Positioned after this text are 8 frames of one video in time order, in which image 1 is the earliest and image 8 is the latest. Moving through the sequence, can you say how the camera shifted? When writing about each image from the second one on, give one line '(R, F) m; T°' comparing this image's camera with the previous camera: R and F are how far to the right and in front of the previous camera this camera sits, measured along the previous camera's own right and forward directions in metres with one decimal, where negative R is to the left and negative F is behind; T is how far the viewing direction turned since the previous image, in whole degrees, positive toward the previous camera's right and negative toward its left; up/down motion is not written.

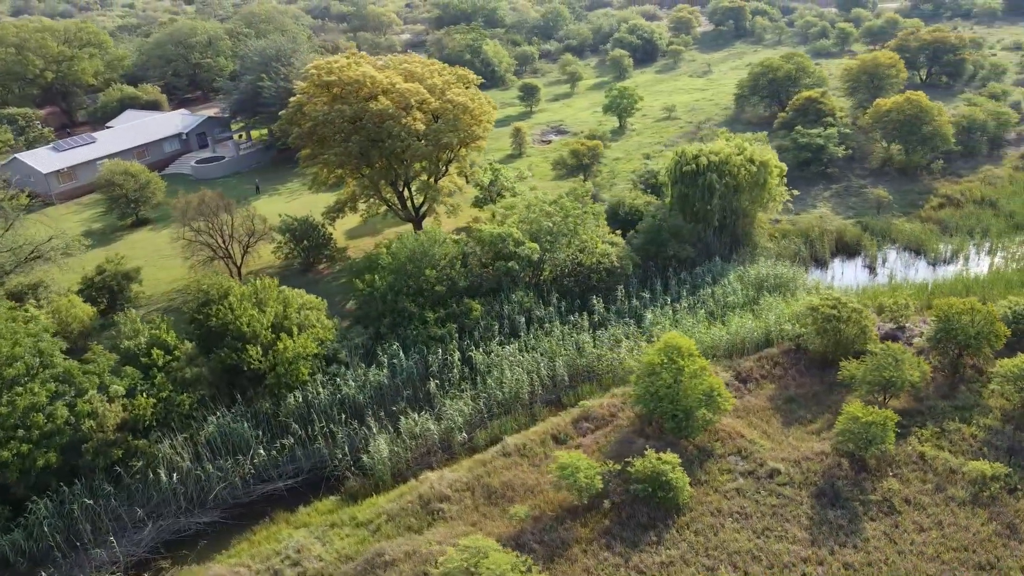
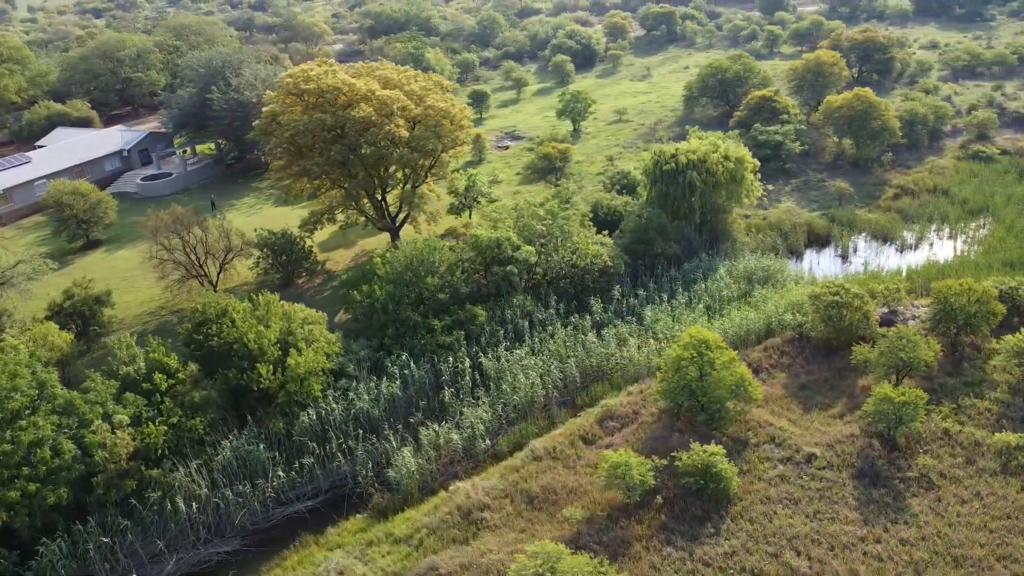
(-2.0, +0.3) m; +6°
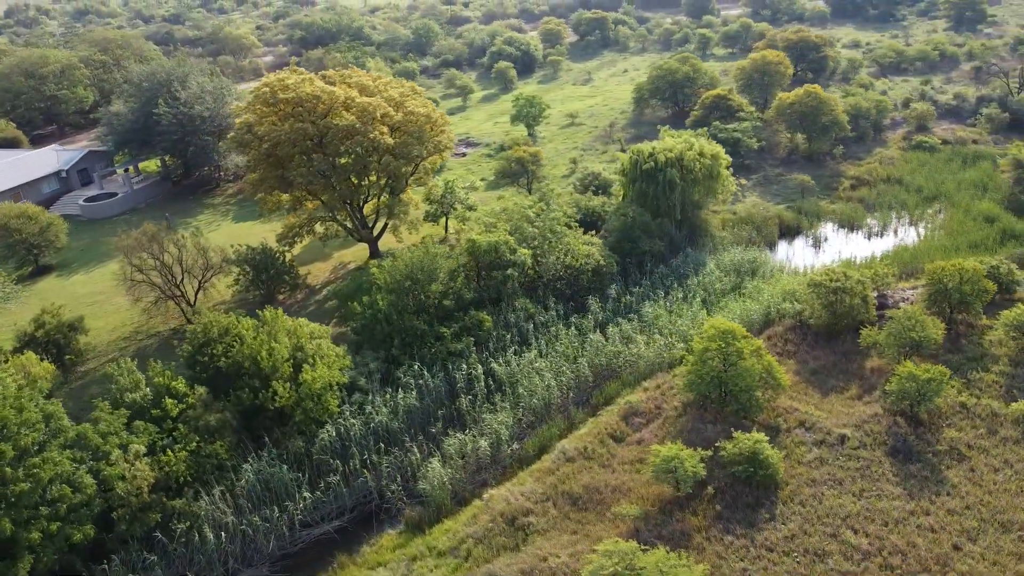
(-2.0, +0.3) m; +6°
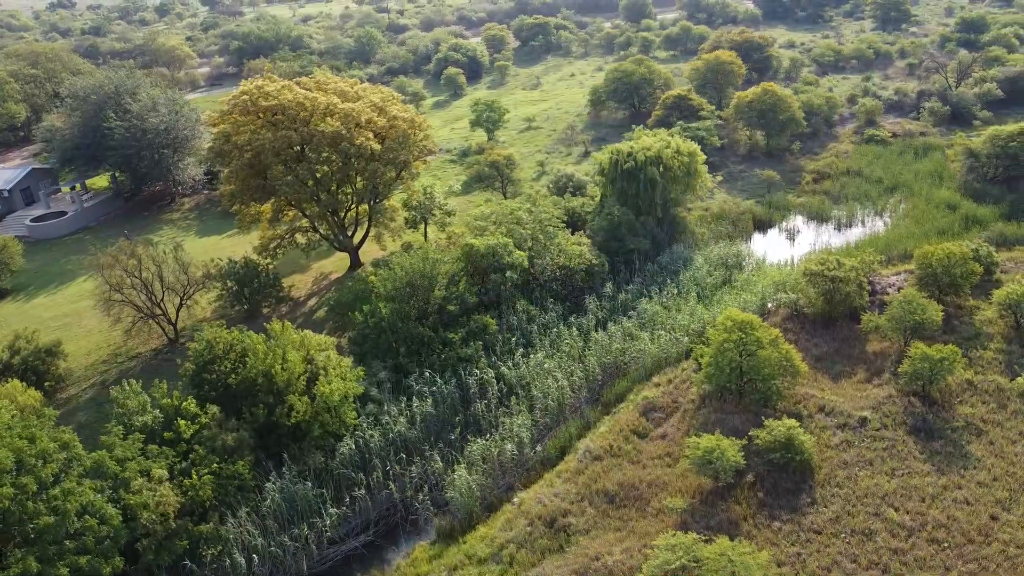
(-1.7, +0.2) m; +5°
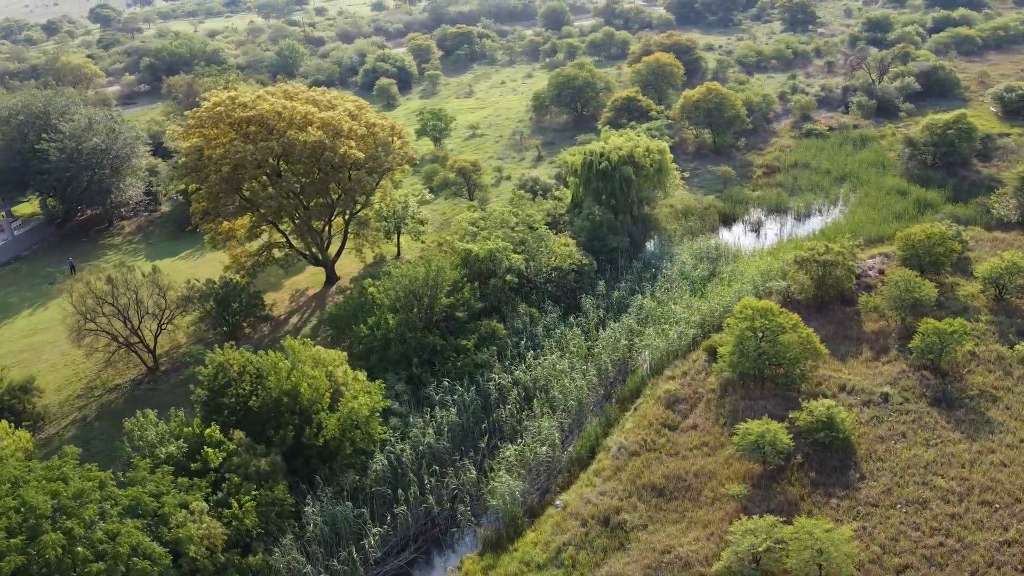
(-2.3, +0.3) m; +7°
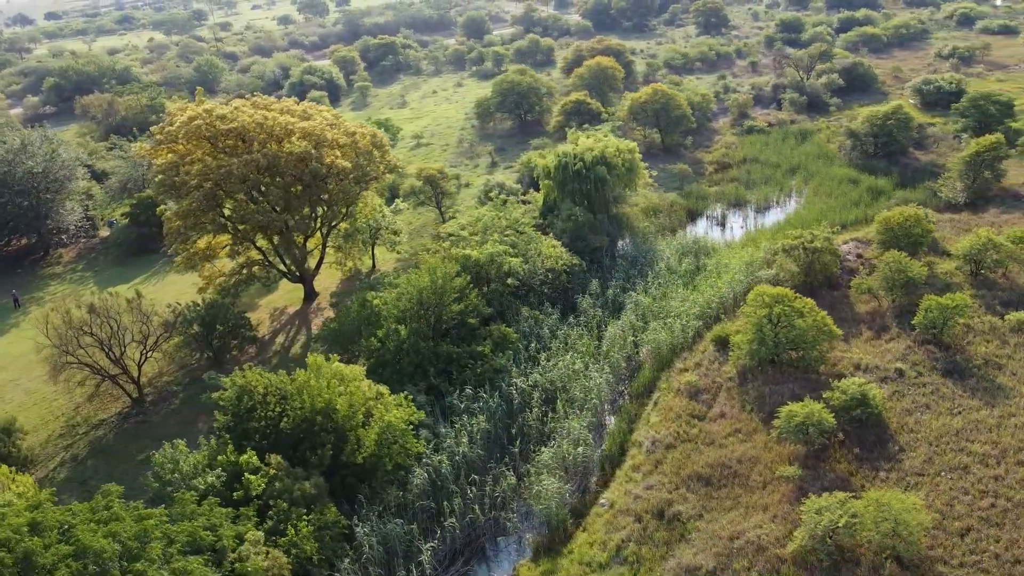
(-2.3, +0.3) m; +7°
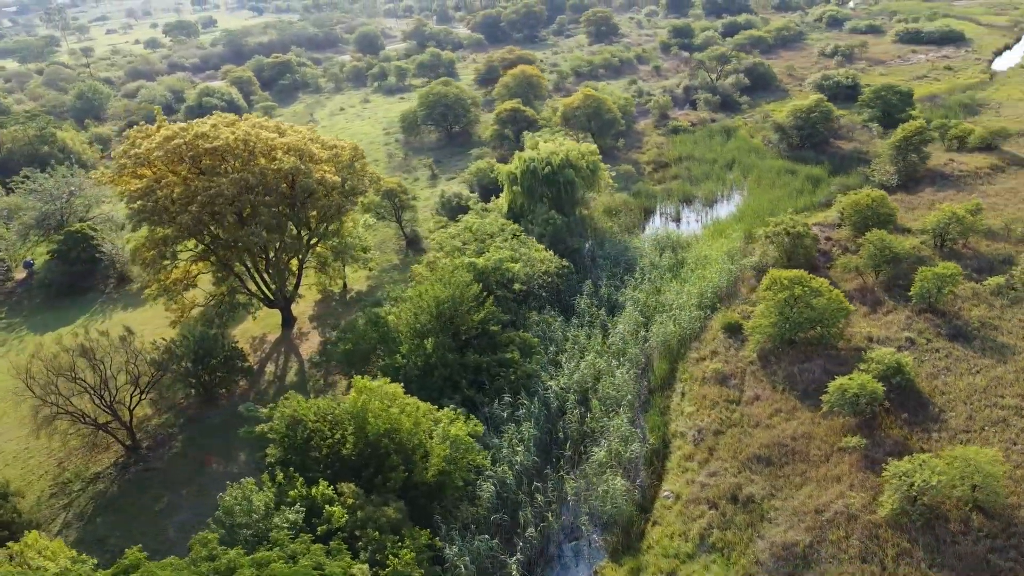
(-3.2, +0.5) m; +9°
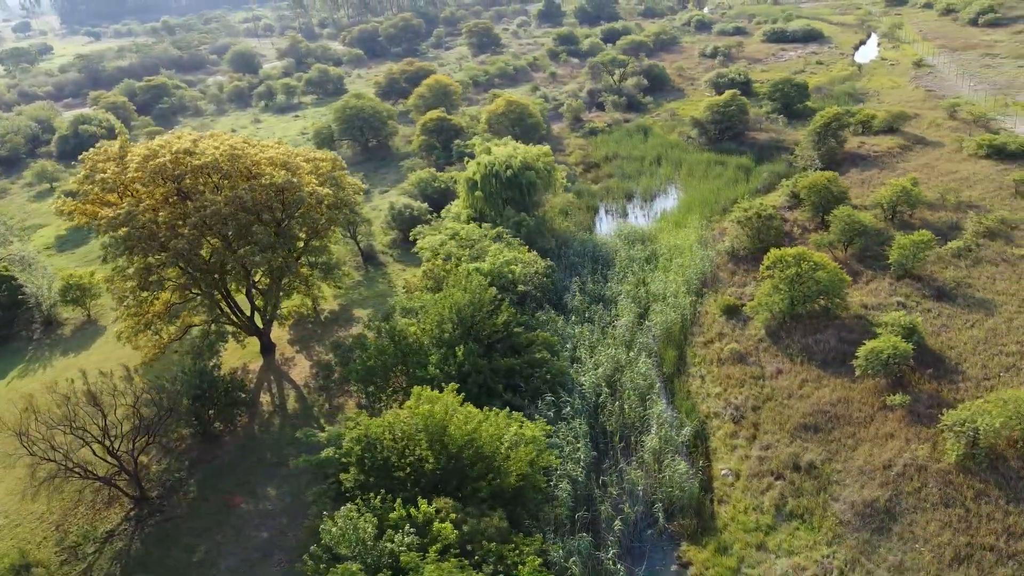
(-3.4, +0.5) m; +10°
